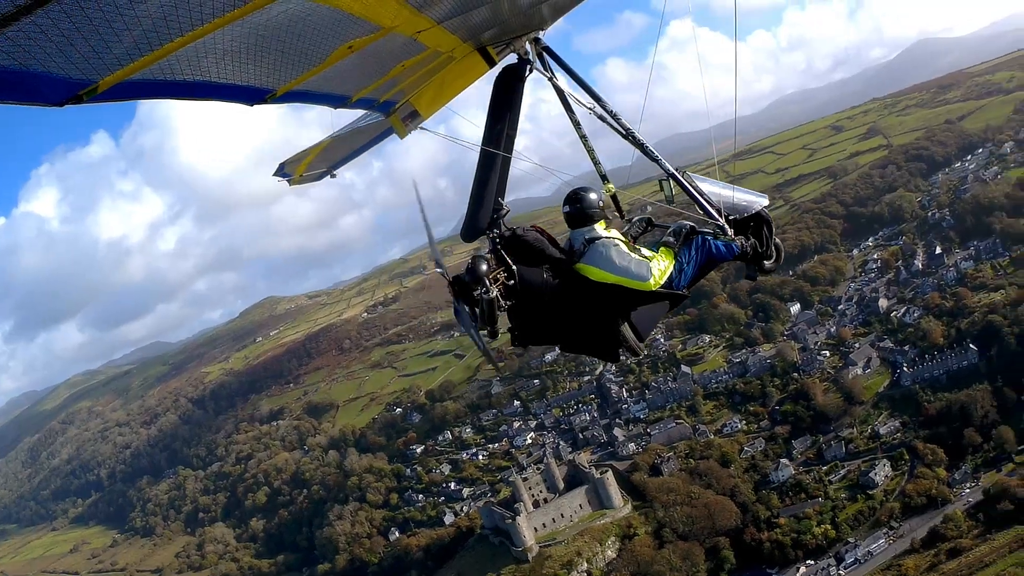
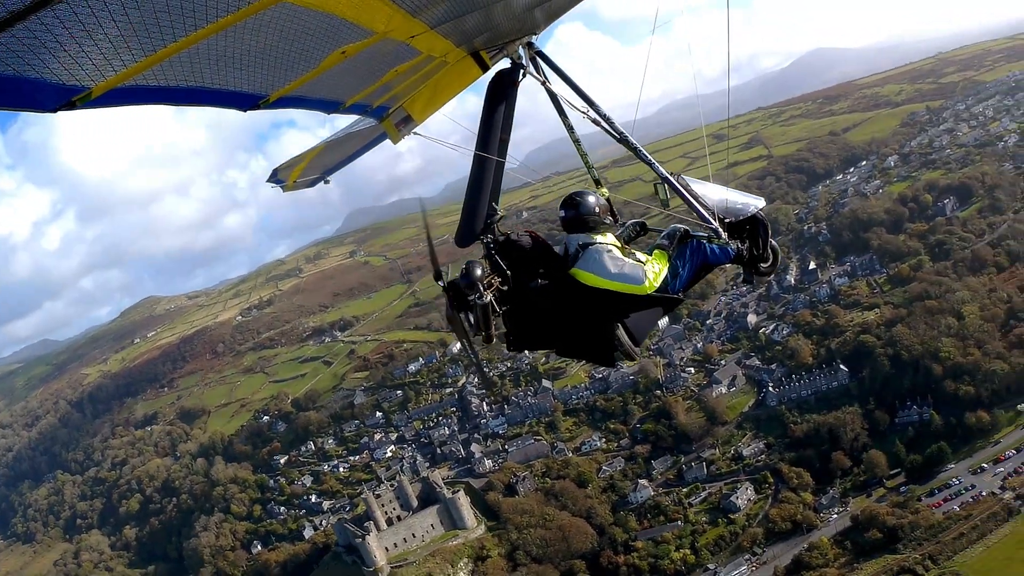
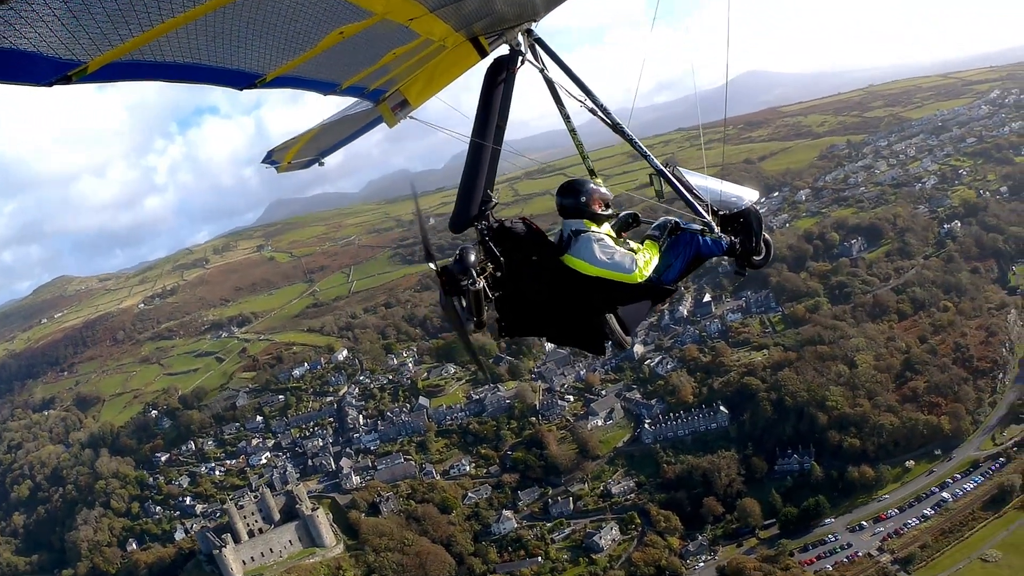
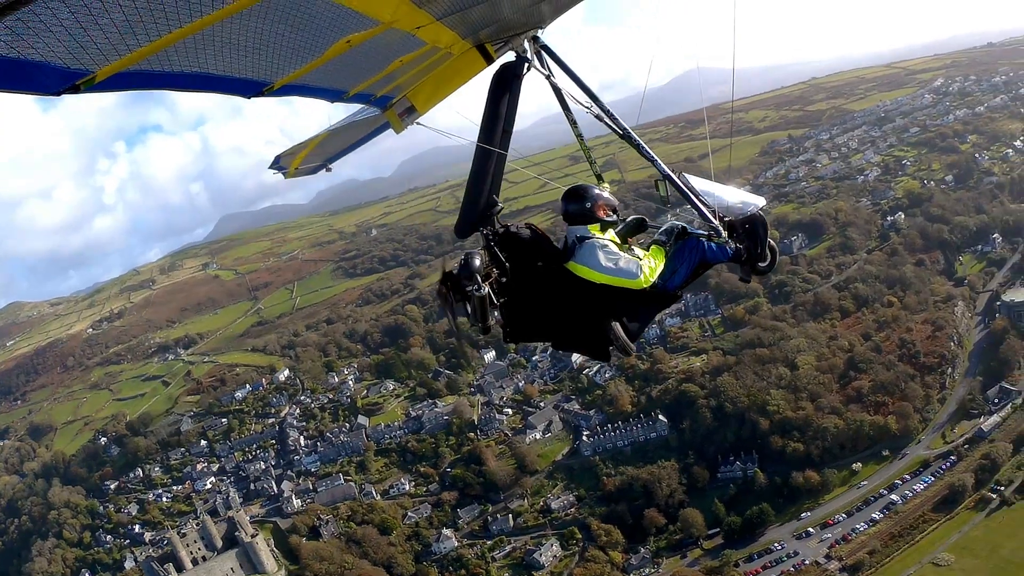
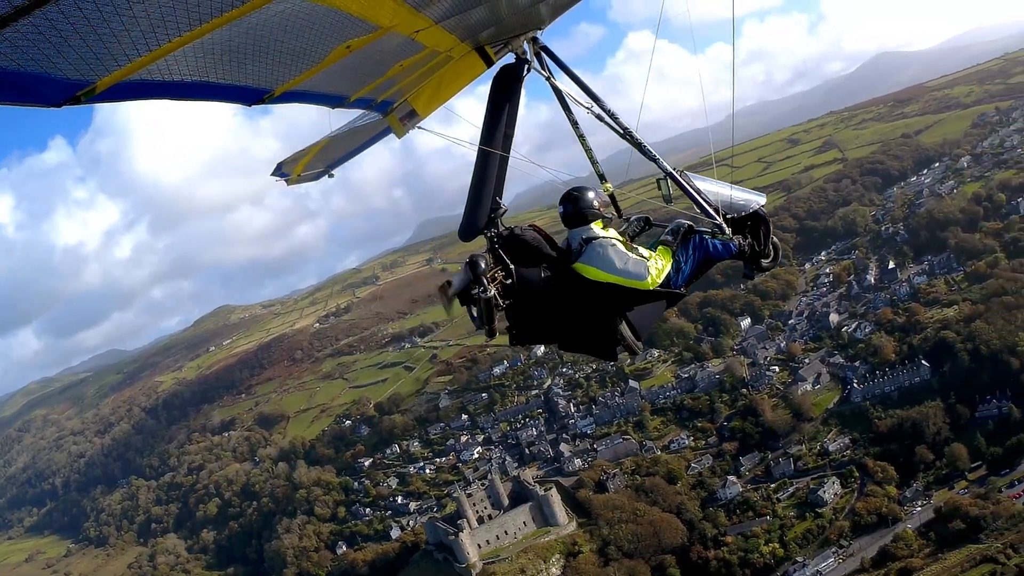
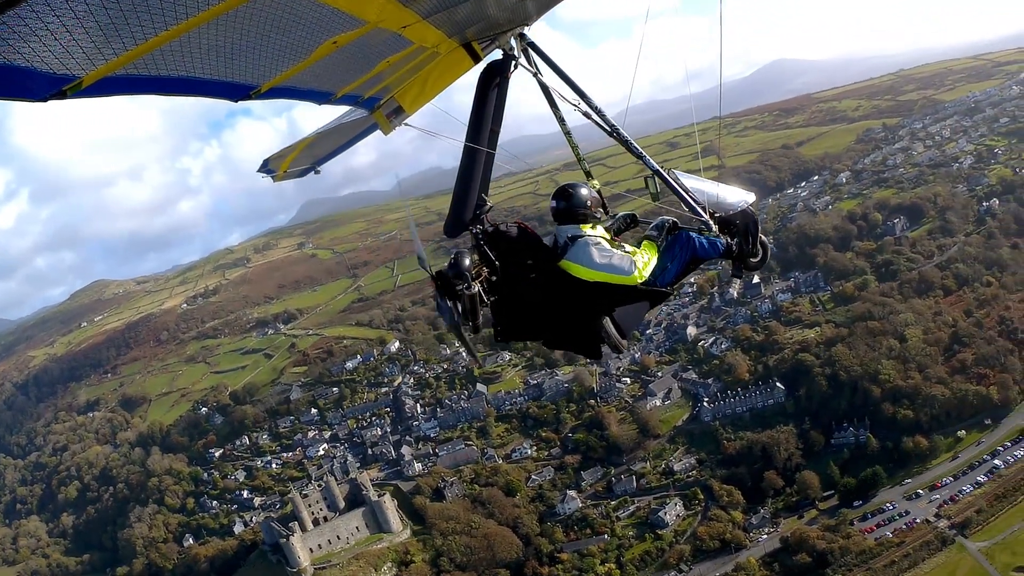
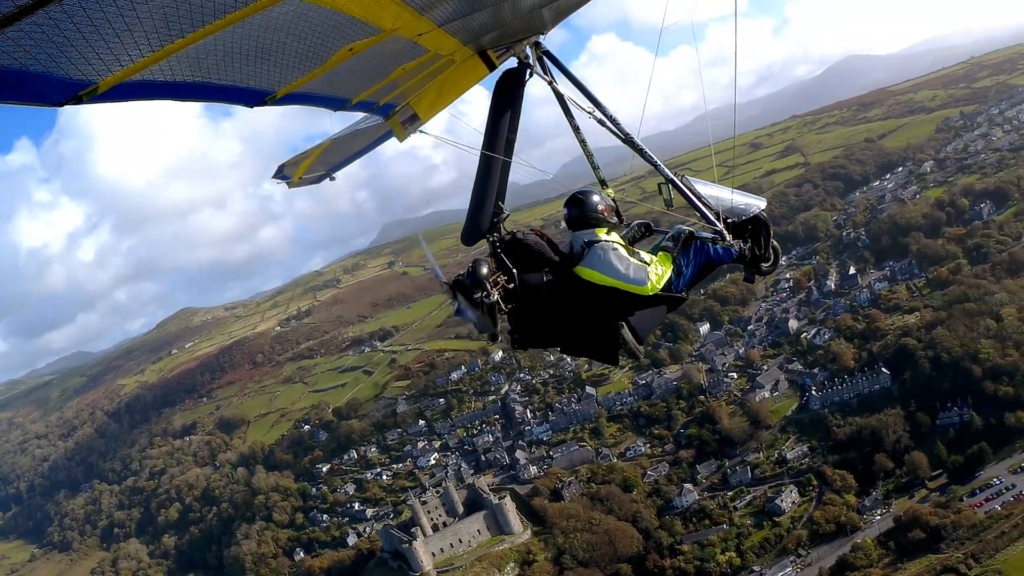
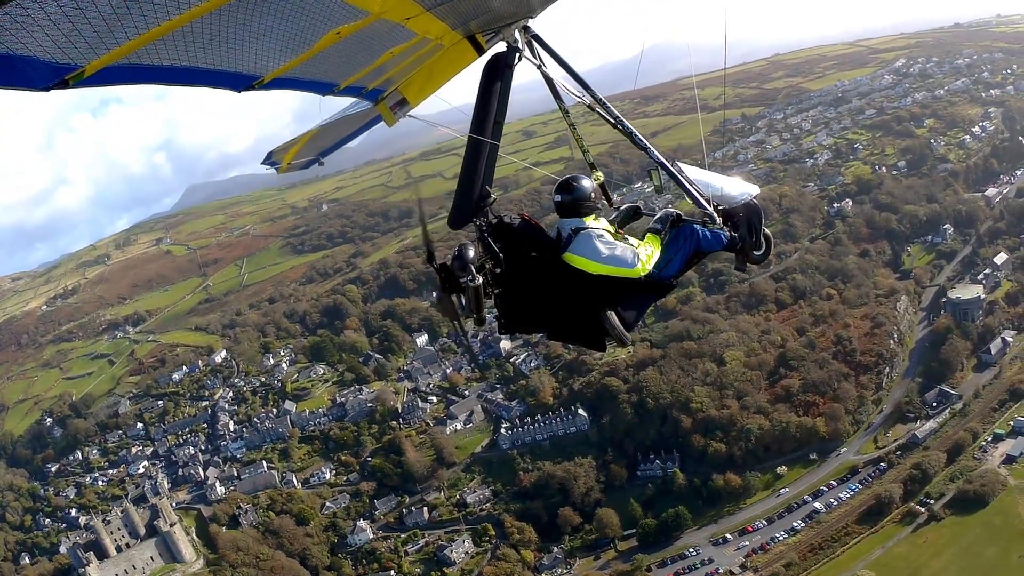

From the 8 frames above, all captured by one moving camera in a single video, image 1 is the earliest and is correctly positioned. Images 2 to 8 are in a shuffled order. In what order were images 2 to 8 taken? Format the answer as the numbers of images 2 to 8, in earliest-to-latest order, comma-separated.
5, 7, 2, 6, 3, 4, 8
